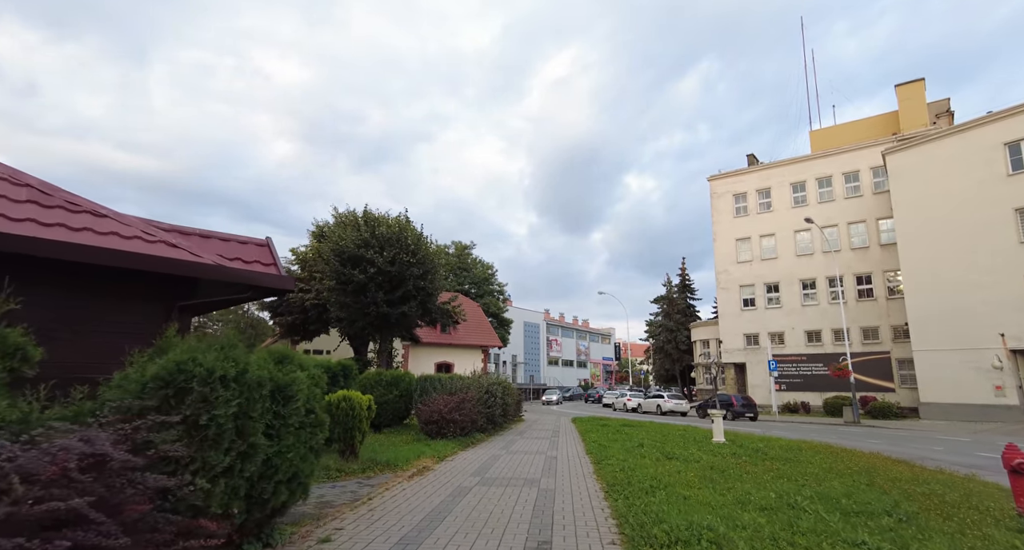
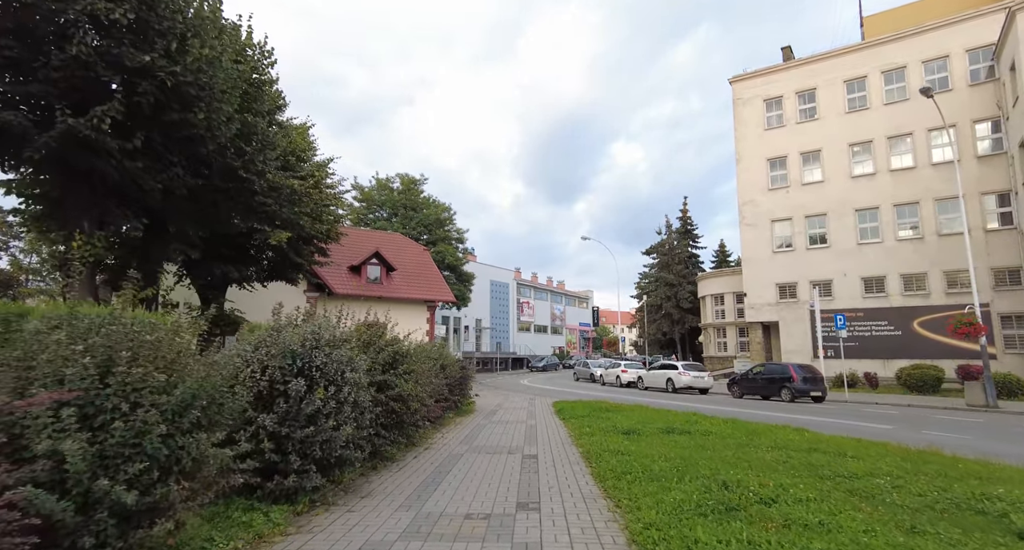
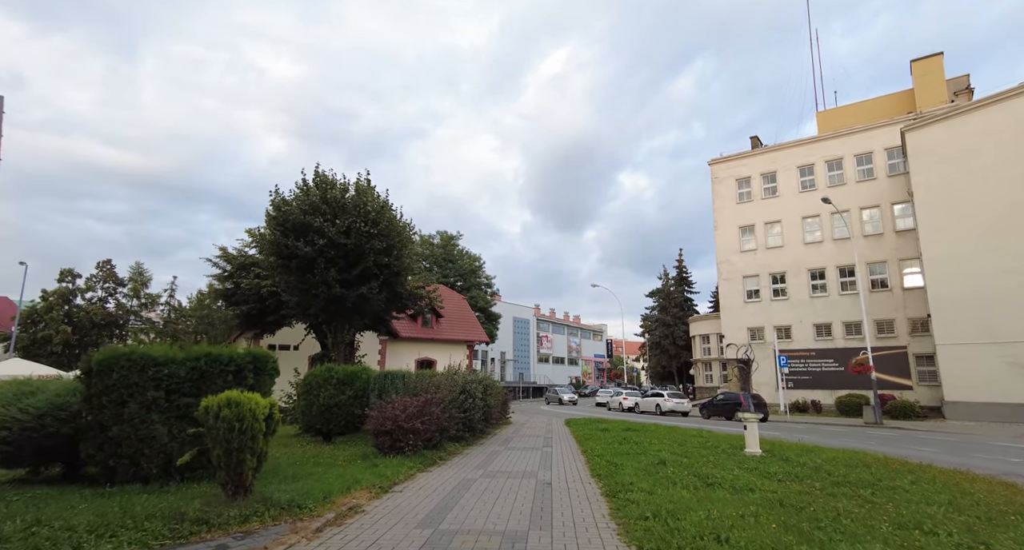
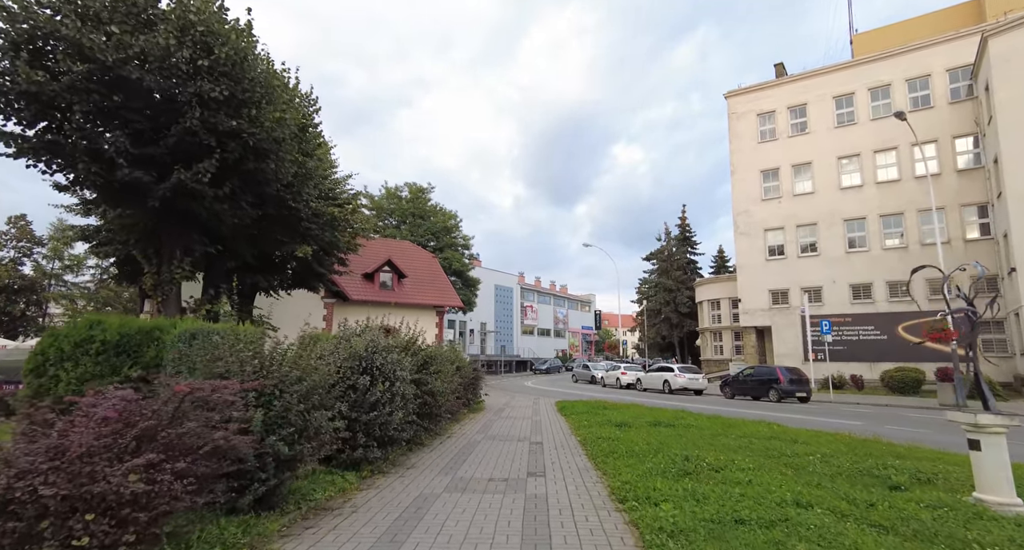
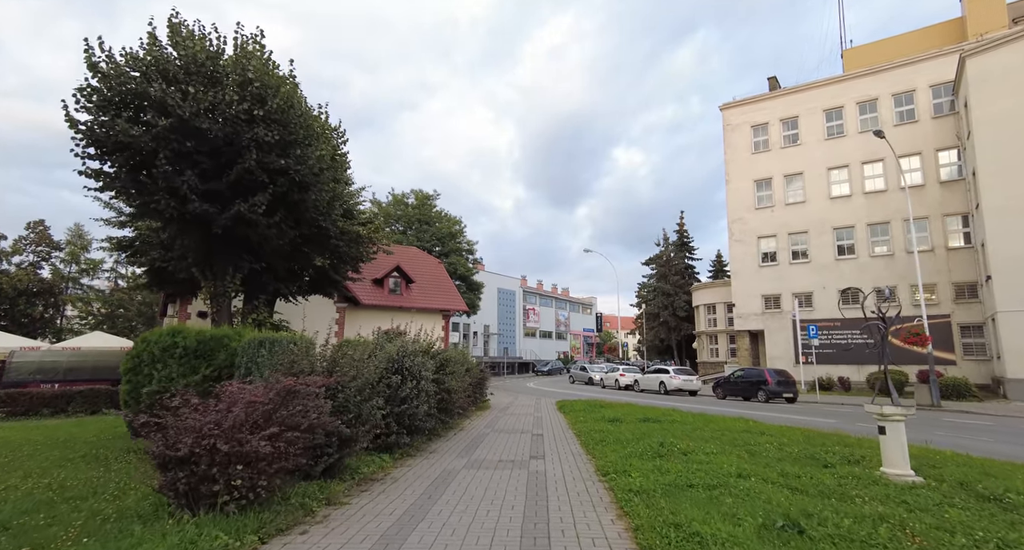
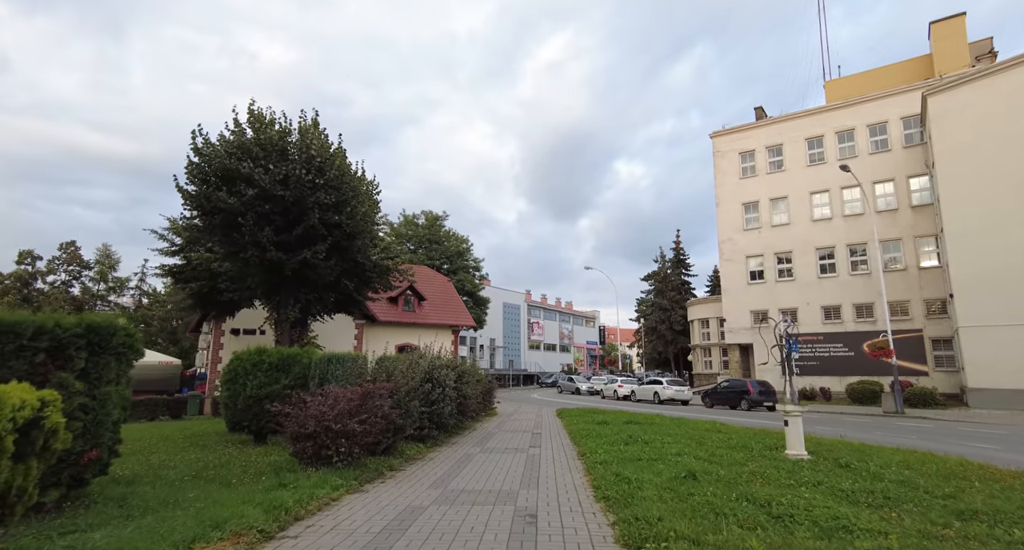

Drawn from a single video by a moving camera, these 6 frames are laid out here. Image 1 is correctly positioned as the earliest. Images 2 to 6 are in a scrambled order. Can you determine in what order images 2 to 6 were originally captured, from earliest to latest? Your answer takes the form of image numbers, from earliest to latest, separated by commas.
3, 6, 5, 4, 2
